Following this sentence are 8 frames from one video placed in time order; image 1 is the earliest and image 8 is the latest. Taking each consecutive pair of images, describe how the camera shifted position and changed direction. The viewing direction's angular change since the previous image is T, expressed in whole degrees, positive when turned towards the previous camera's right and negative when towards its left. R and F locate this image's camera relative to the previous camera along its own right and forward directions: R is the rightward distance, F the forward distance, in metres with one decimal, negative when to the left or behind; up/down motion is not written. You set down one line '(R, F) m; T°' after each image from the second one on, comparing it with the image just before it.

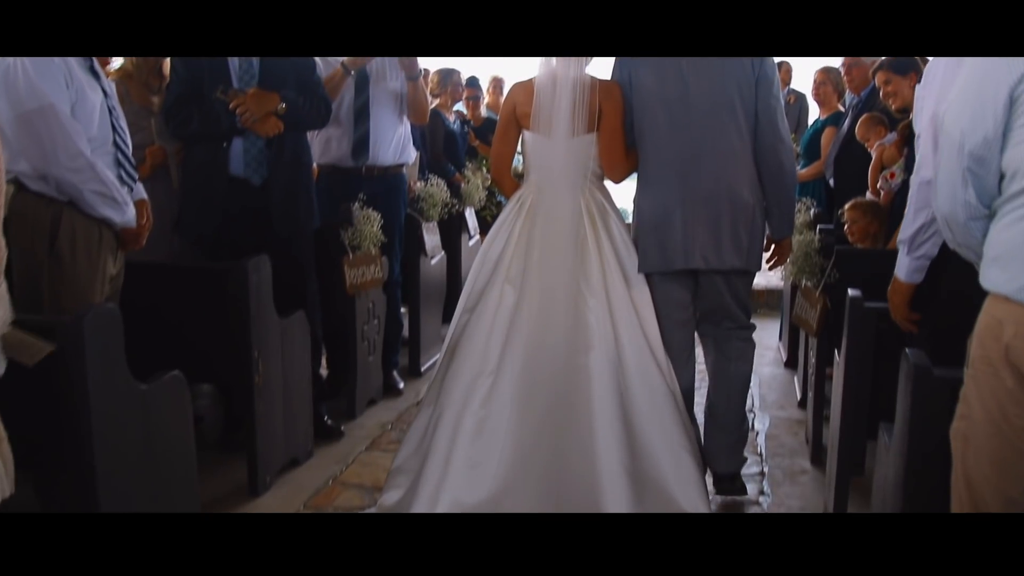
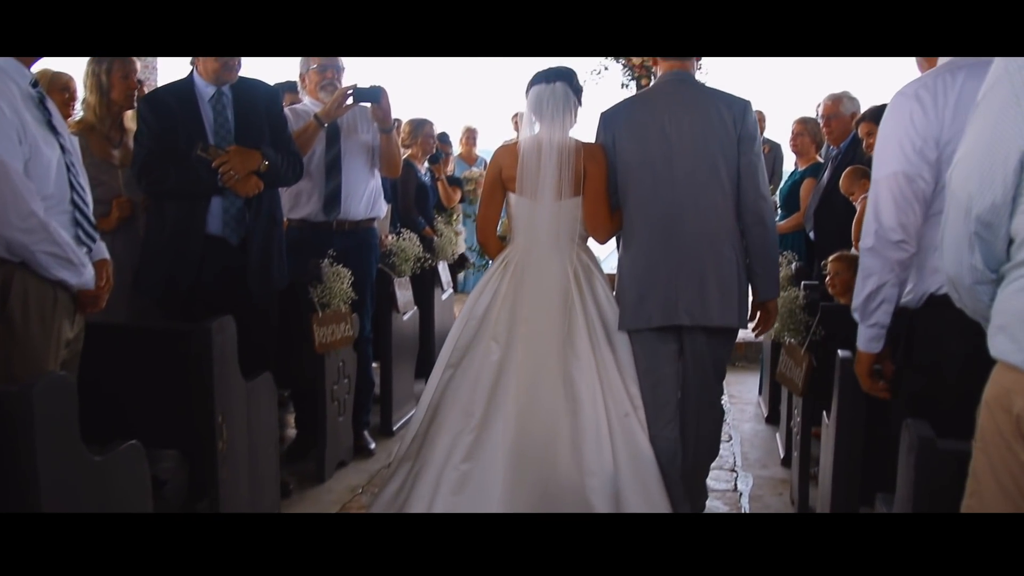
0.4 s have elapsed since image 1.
(0.0, +0.1) m; +2°
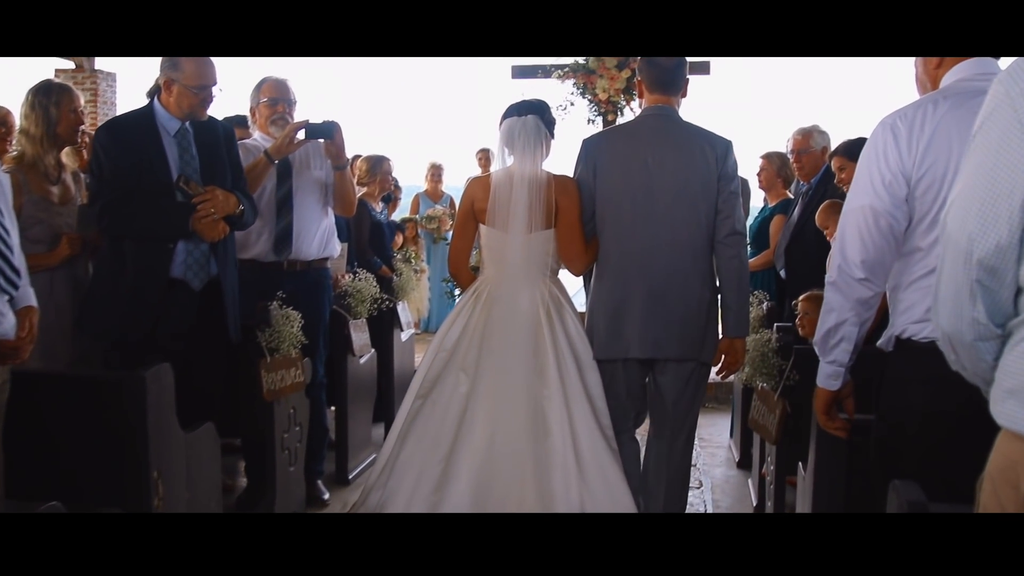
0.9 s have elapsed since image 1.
(0.0, +0.2) m; +2°
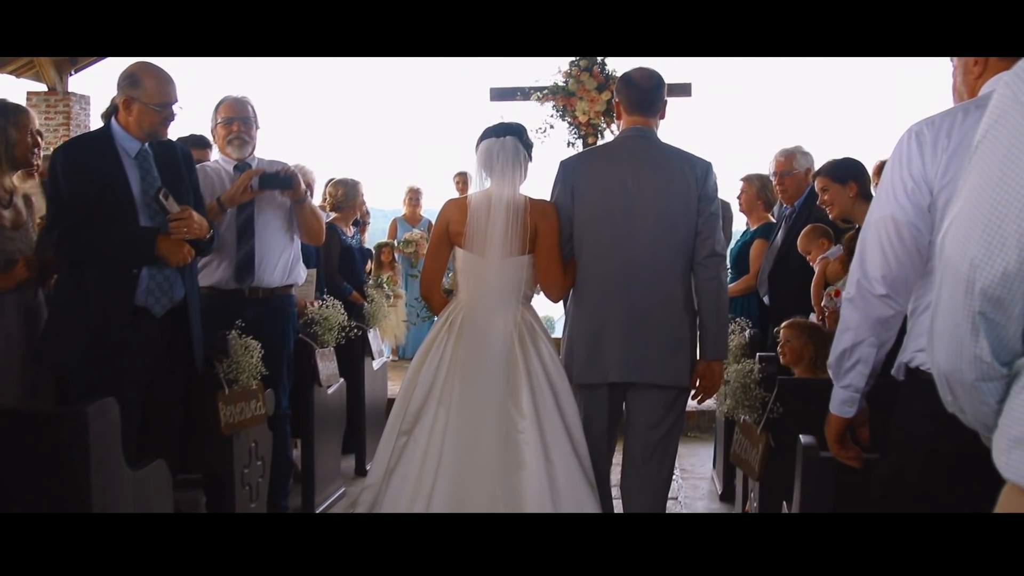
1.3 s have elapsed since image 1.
(+0.1, +0.1) m; +1°
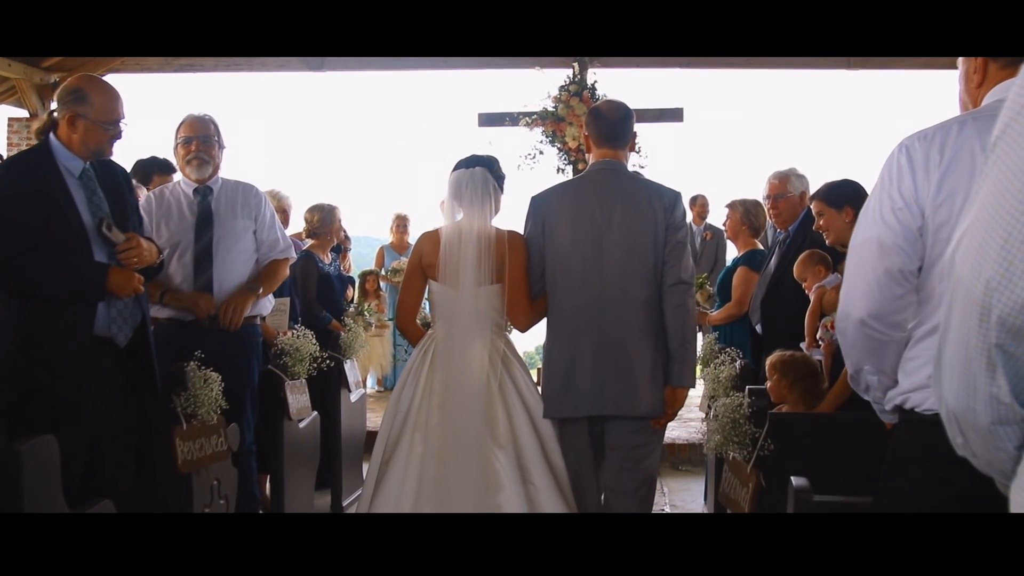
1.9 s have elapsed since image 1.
(+0.1, +0.2) m; 0°
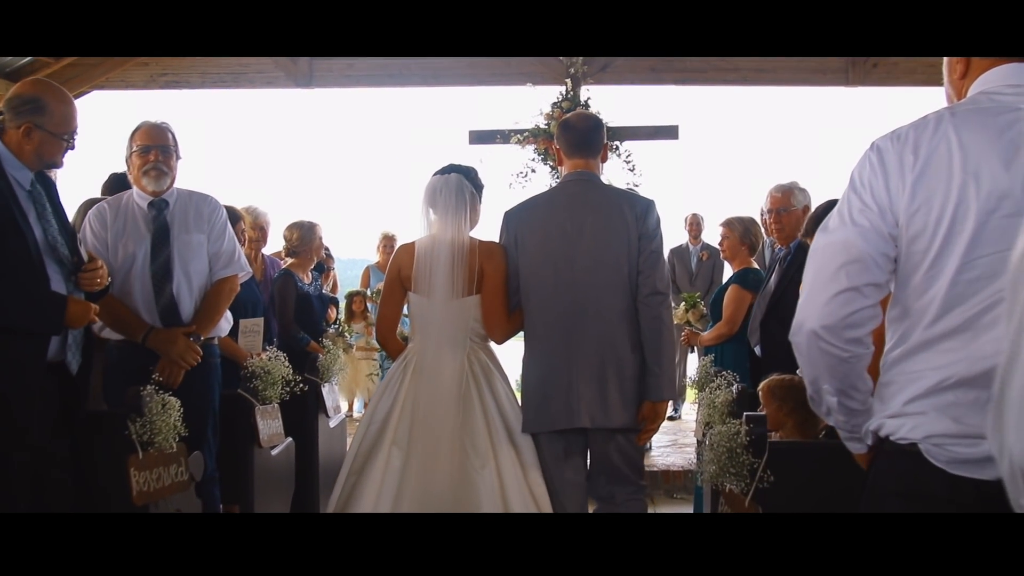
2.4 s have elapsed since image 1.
(+0.1, +0.2) m; 0°
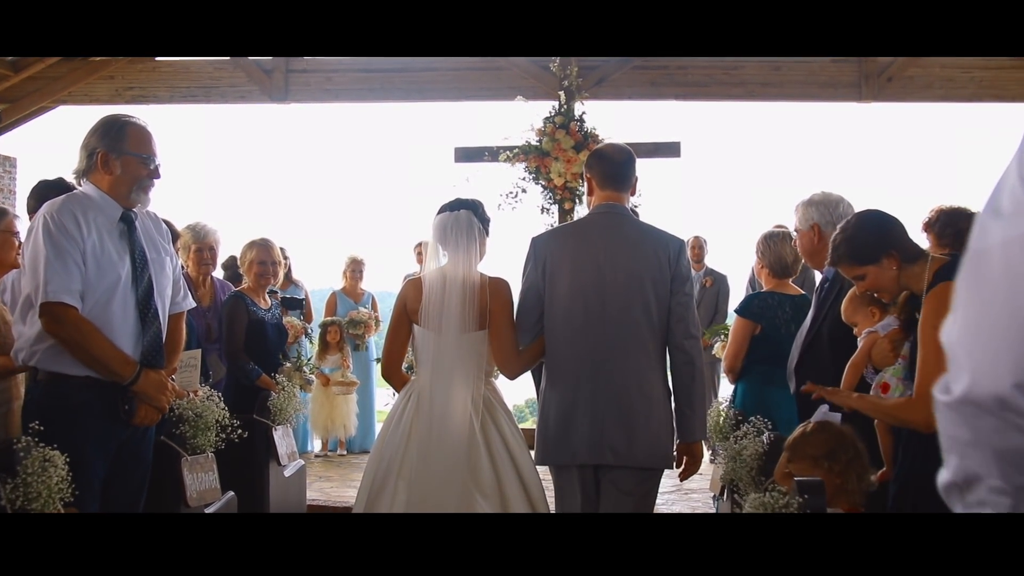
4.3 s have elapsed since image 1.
(0.0, +0.6) m; 0°
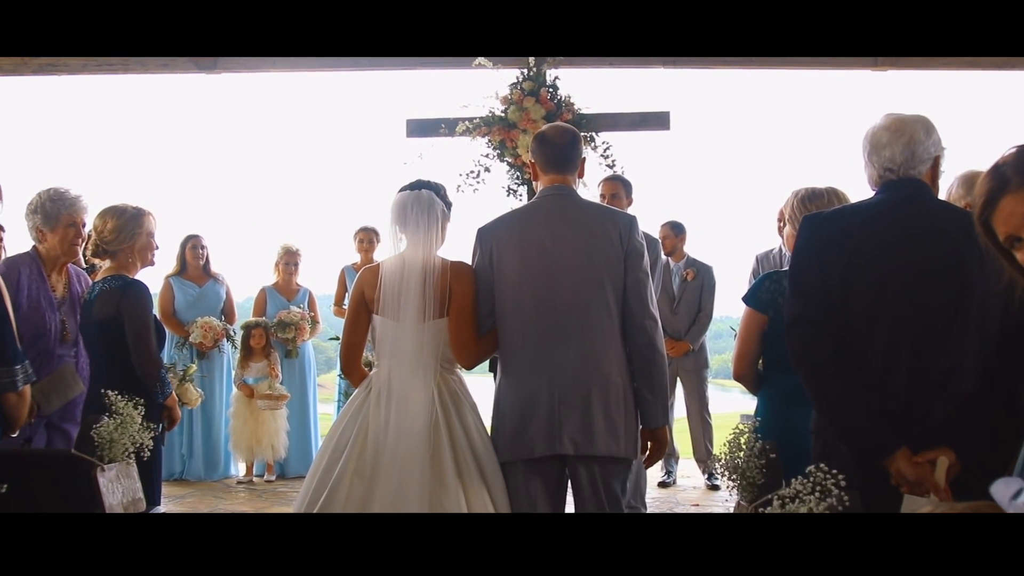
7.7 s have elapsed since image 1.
(+0.2, +1.0) m; +1°
